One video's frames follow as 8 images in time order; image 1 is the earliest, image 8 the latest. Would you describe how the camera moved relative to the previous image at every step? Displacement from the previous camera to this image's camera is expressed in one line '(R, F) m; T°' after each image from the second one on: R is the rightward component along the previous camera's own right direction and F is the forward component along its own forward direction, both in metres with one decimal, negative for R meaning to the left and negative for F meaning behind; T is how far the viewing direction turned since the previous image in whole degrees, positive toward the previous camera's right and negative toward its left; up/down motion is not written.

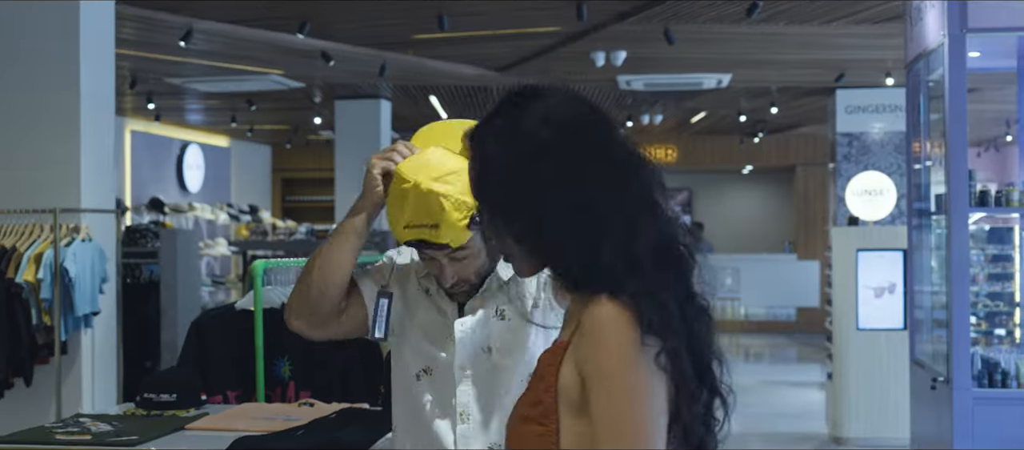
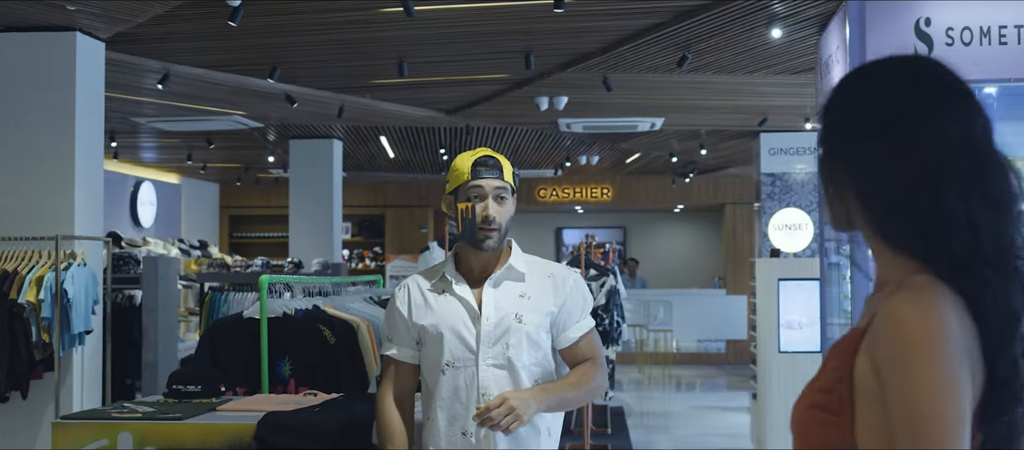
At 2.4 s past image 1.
(-0.1, -0.6) m; +4°
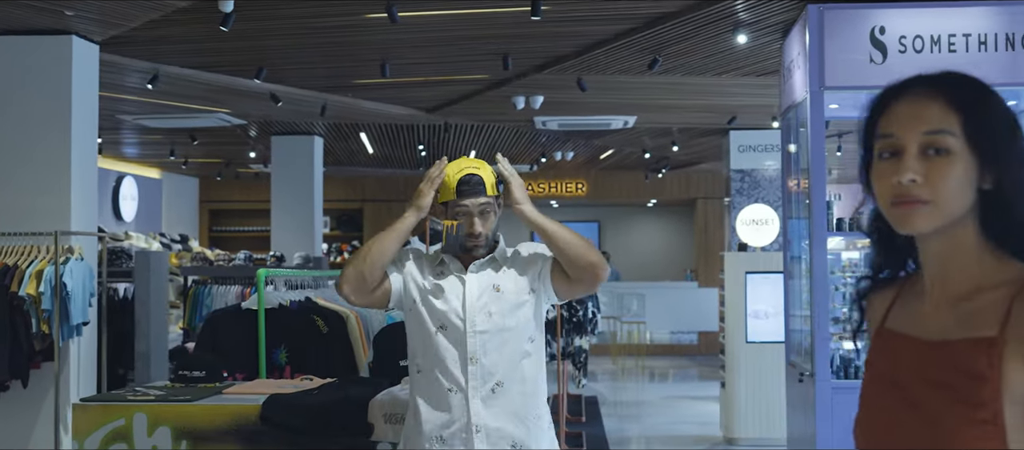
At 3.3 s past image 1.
(0.0, -0.3) m; +1°
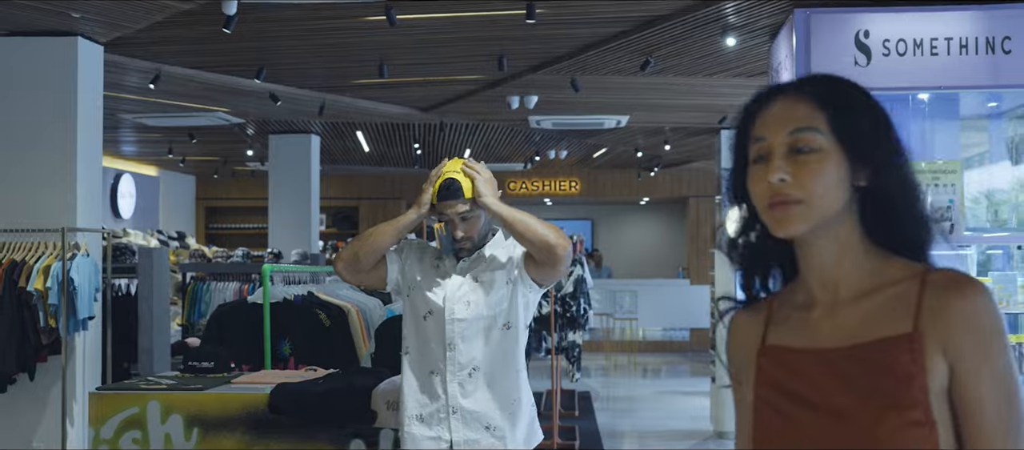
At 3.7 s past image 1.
(0.0, -0.2) m; 0°
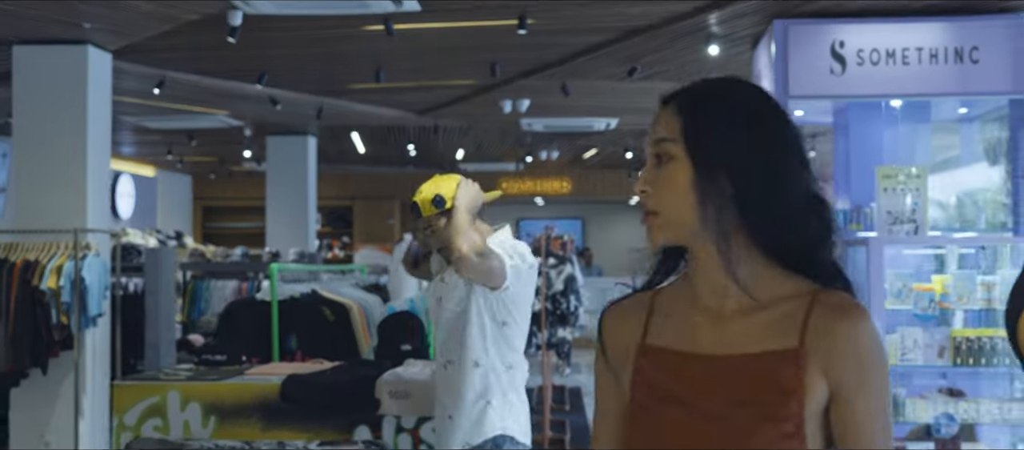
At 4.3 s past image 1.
(0.0, -0.3) m; 0°
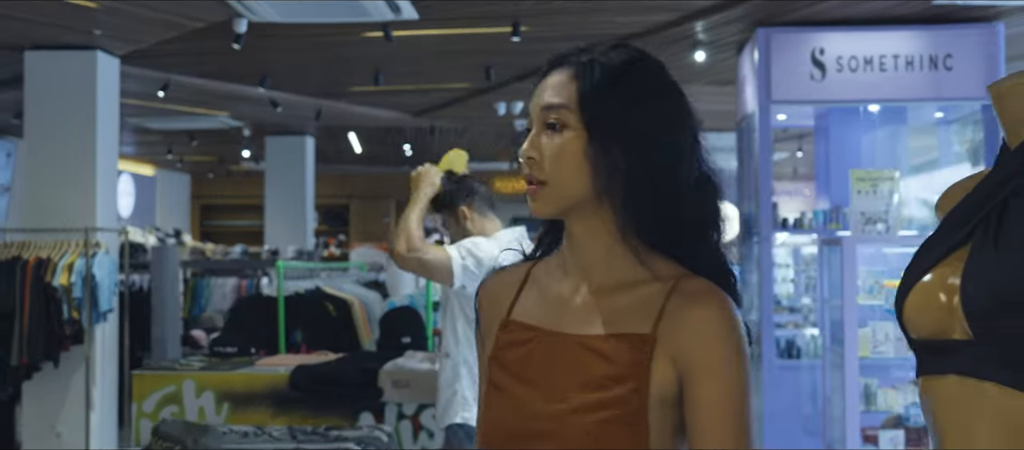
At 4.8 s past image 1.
(0.0, -0.3) m; 0°
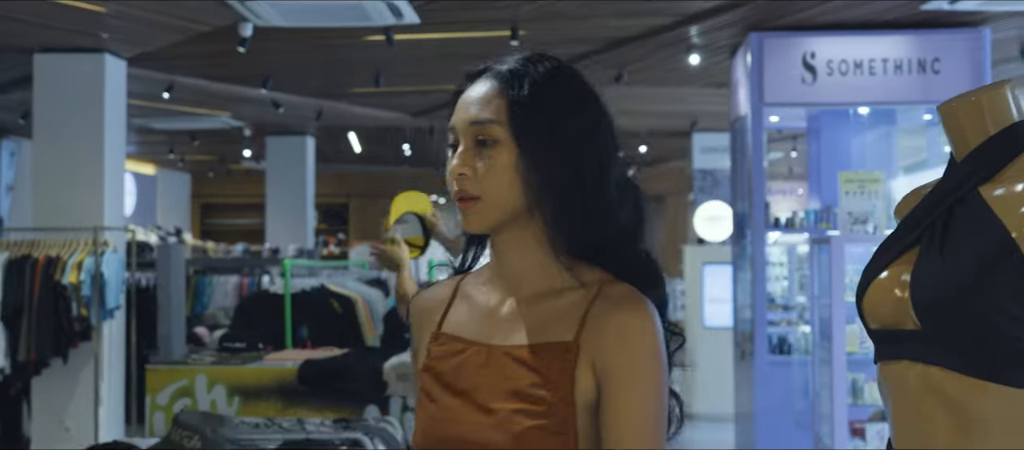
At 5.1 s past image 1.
(0.0, -0.2) m; 0°
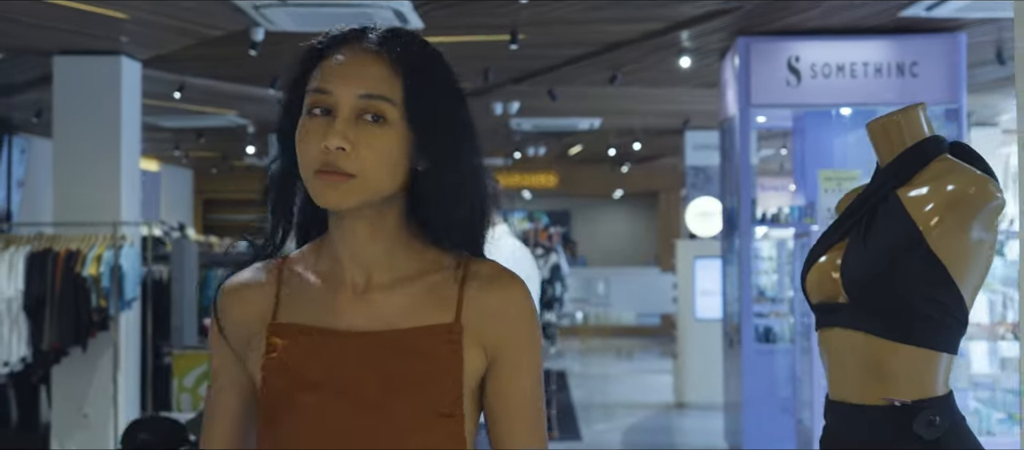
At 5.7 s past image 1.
(0.0, -0.3) m; 0°
